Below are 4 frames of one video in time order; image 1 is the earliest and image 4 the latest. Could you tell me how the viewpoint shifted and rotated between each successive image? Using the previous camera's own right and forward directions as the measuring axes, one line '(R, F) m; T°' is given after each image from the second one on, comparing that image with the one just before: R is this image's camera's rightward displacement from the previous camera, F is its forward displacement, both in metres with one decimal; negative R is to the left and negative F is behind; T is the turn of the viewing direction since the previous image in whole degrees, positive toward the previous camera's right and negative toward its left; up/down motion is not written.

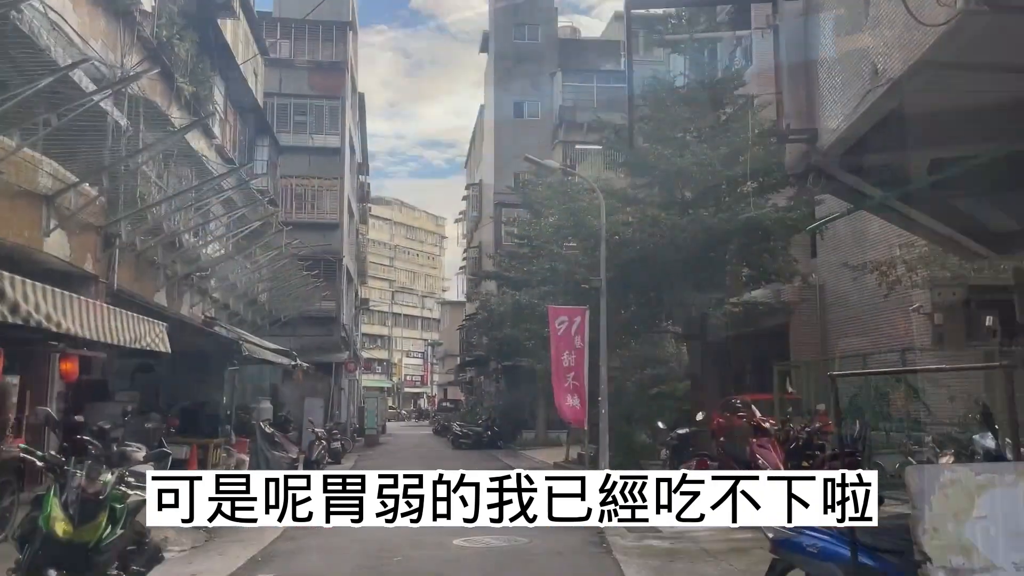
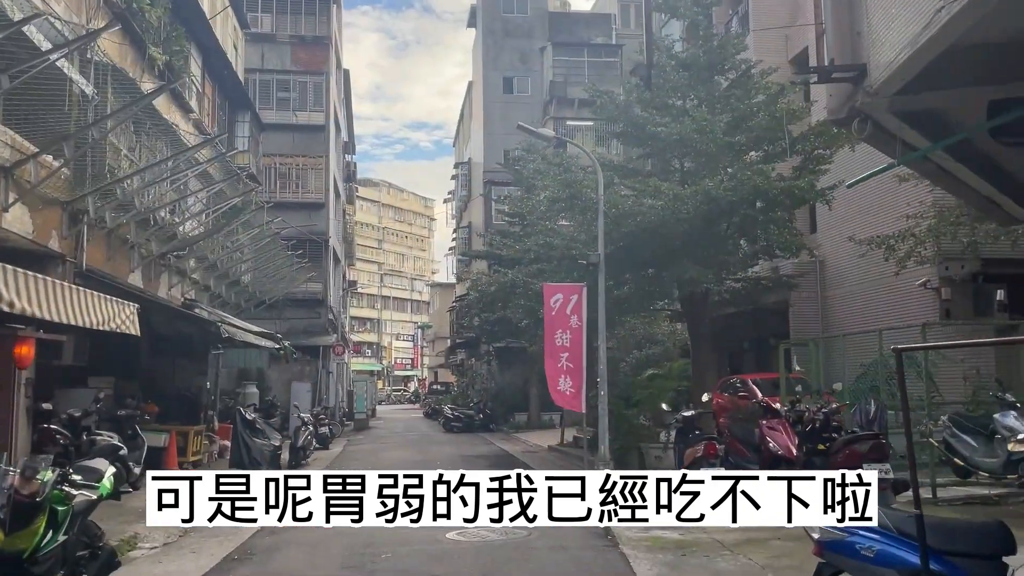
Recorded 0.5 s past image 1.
(-0.1, +0.7) m; +1°
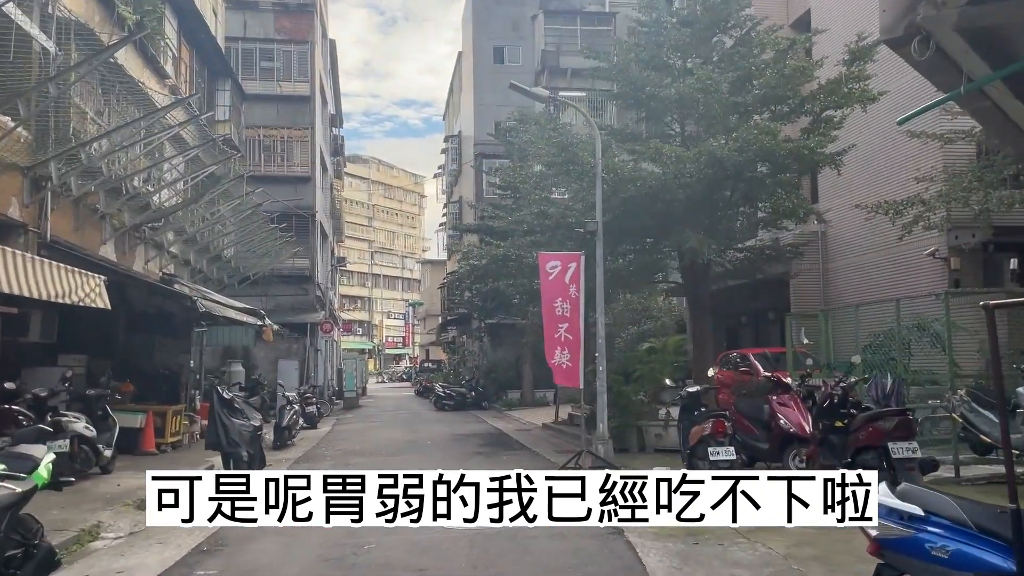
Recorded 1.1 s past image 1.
(0.0, +0.7) m; +1°
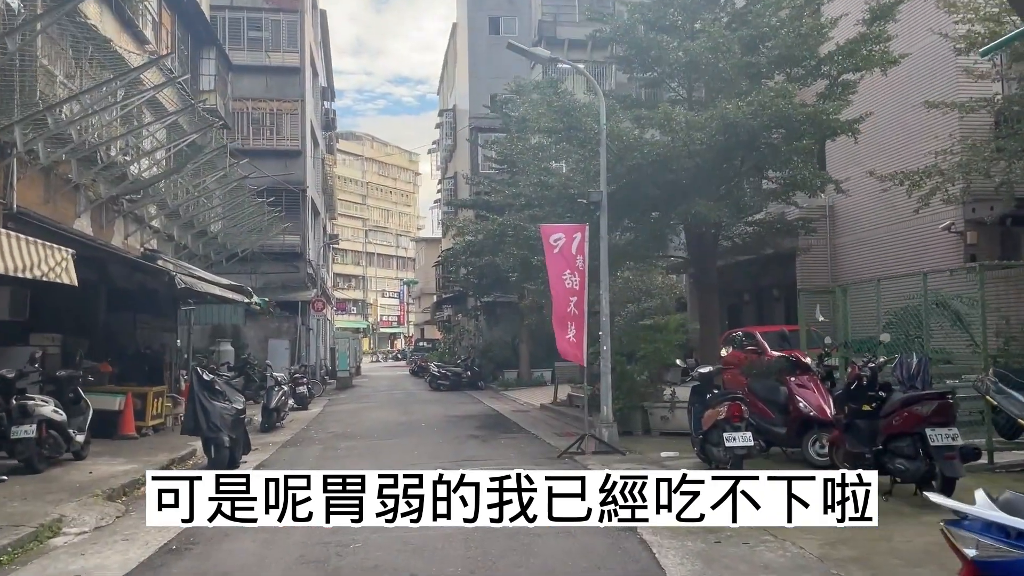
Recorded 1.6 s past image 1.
(0.0, +0.7) m; 0°
